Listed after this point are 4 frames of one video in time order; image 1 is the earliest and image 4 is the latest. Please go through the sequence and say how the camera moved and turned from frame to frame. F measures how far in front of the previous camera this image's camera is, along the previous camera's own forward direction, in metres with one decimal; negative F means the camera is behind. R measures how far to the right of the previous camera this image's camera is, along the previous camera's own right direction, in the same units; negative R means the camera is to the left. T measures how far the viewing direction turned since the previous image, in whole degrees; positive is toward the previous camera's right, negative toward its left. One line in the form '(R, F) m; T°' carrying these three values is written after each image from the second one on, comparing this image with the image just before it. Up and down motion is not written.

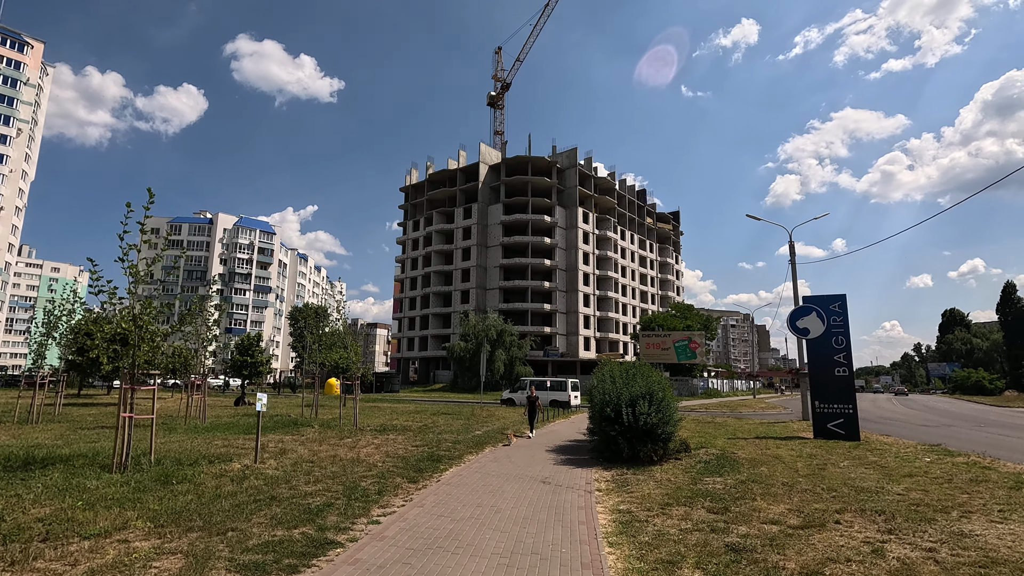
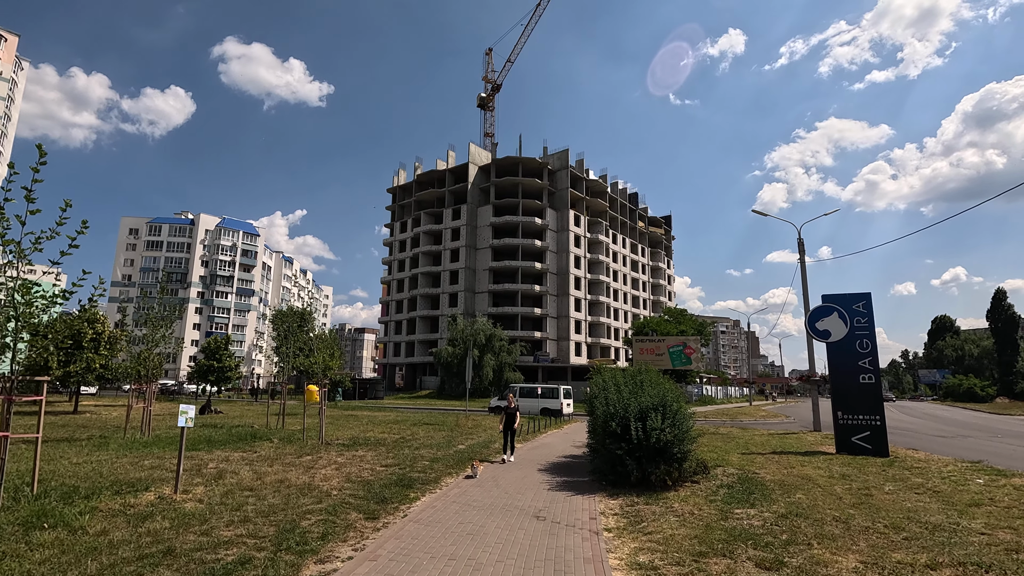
(0.0, +1.7) m; +1°
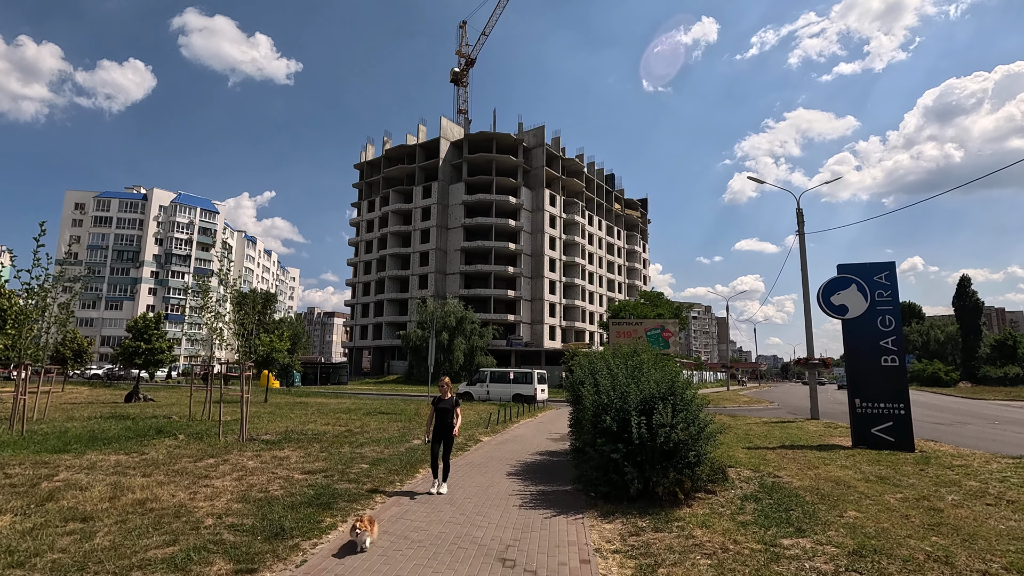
(+0.2, +2.3) m; +3°
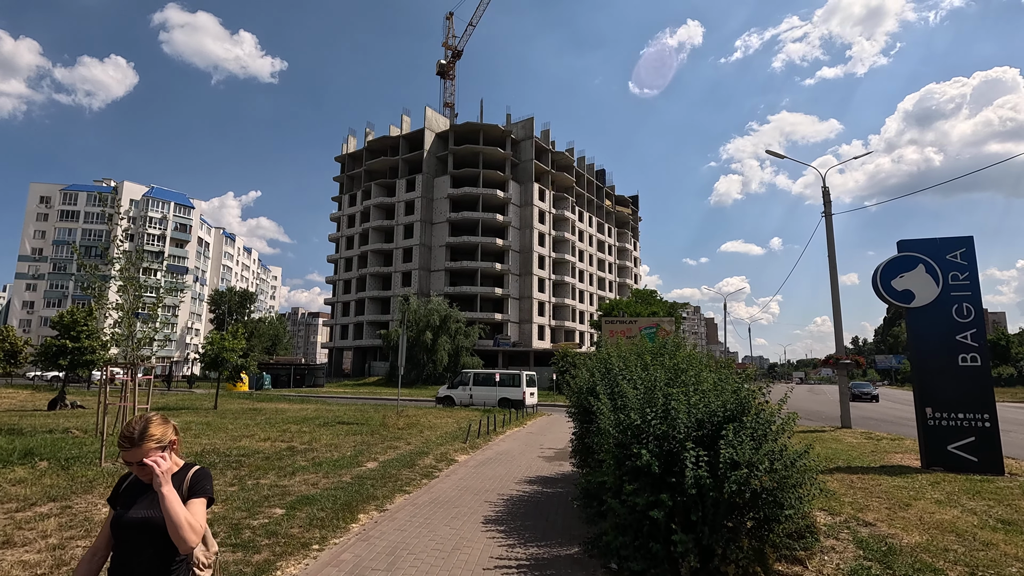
(+0.1, +2.5) m; +1°
